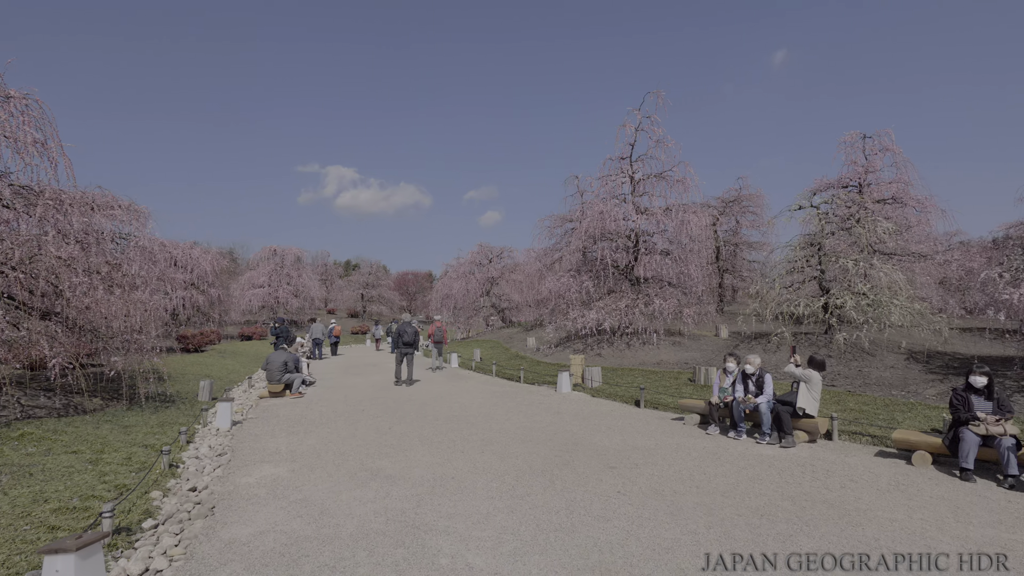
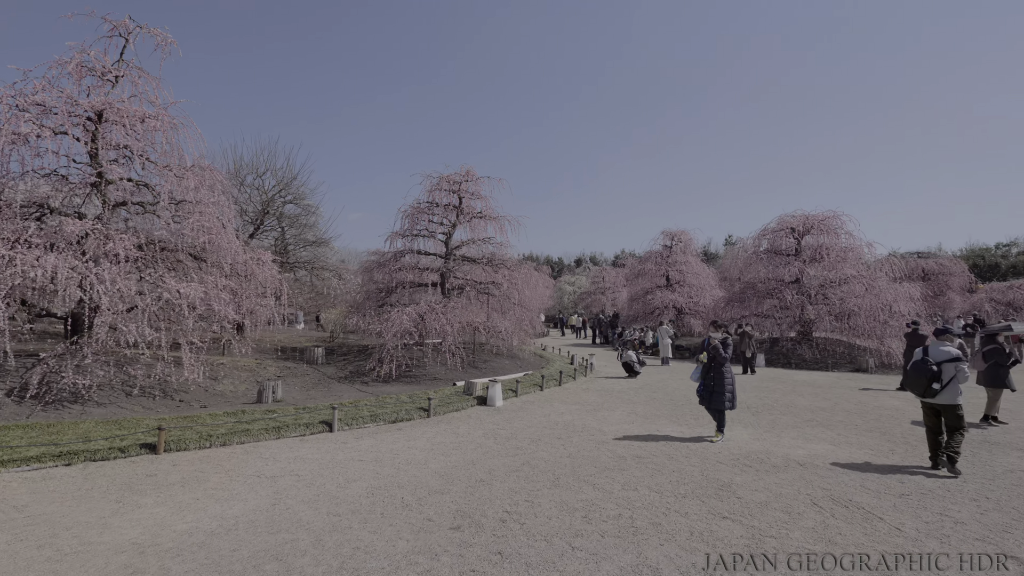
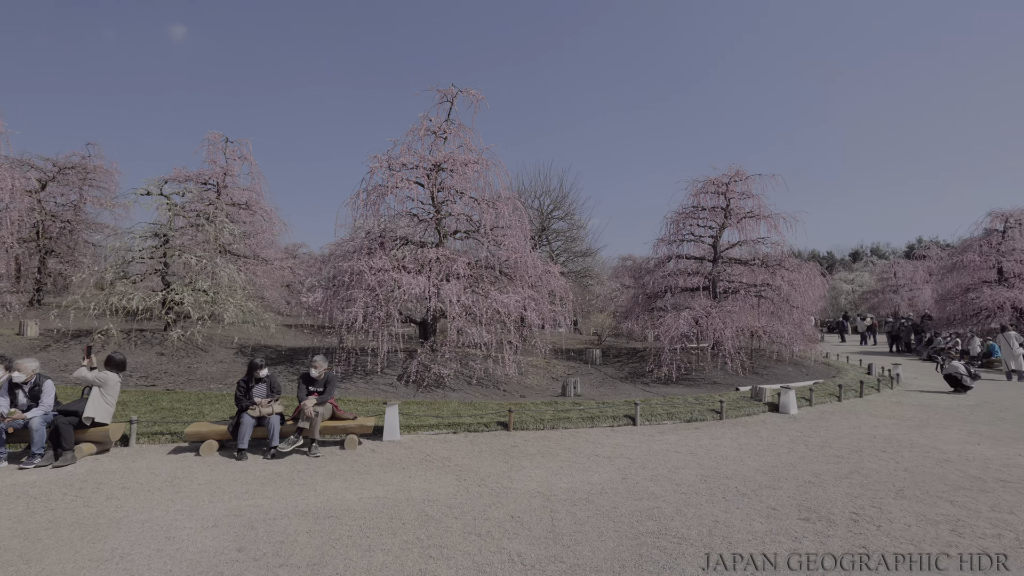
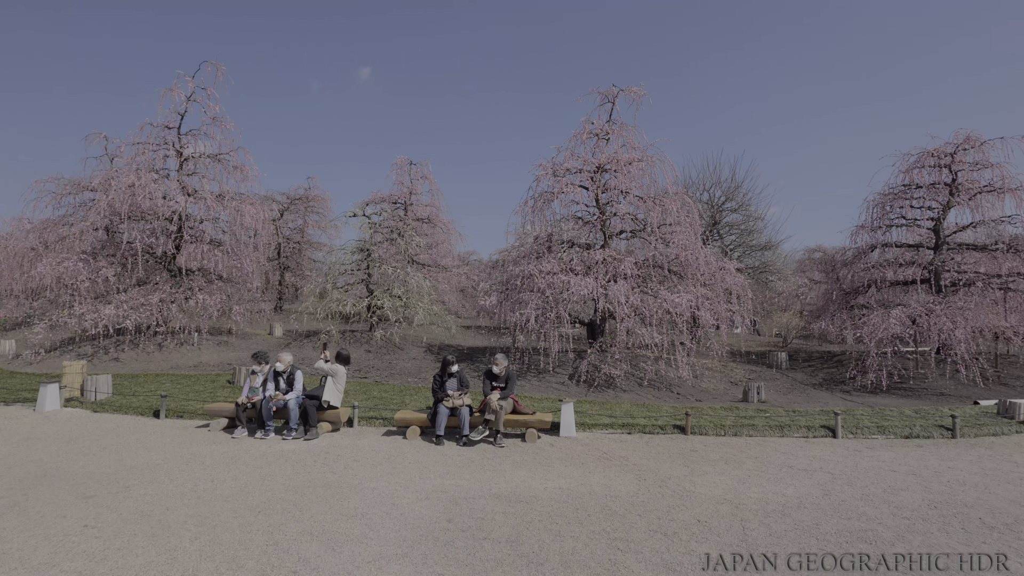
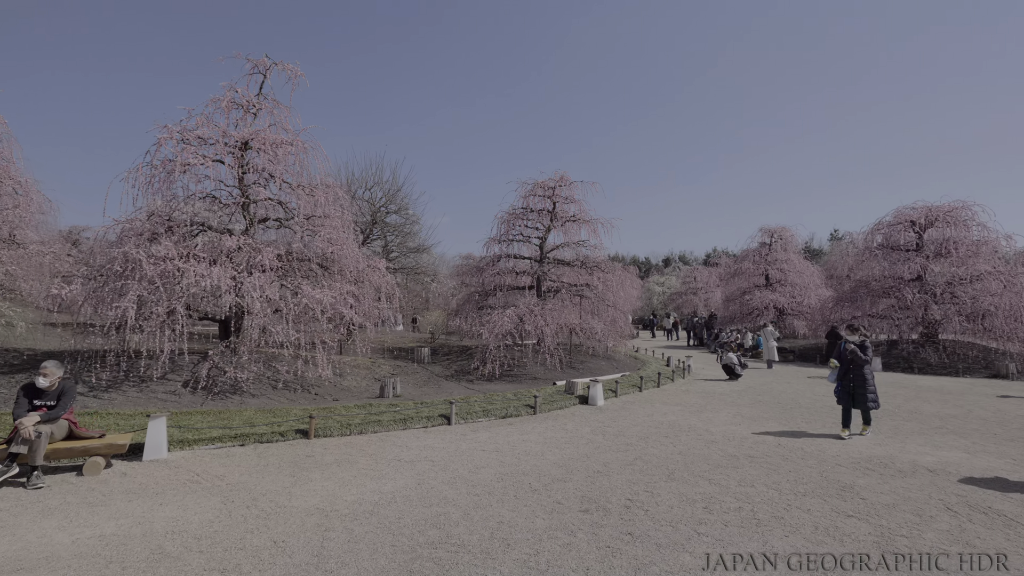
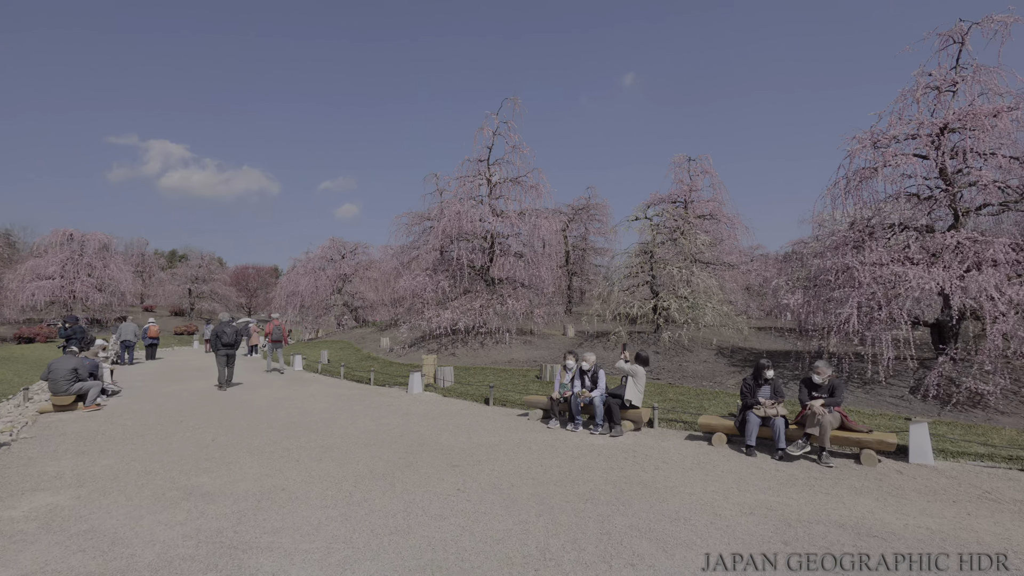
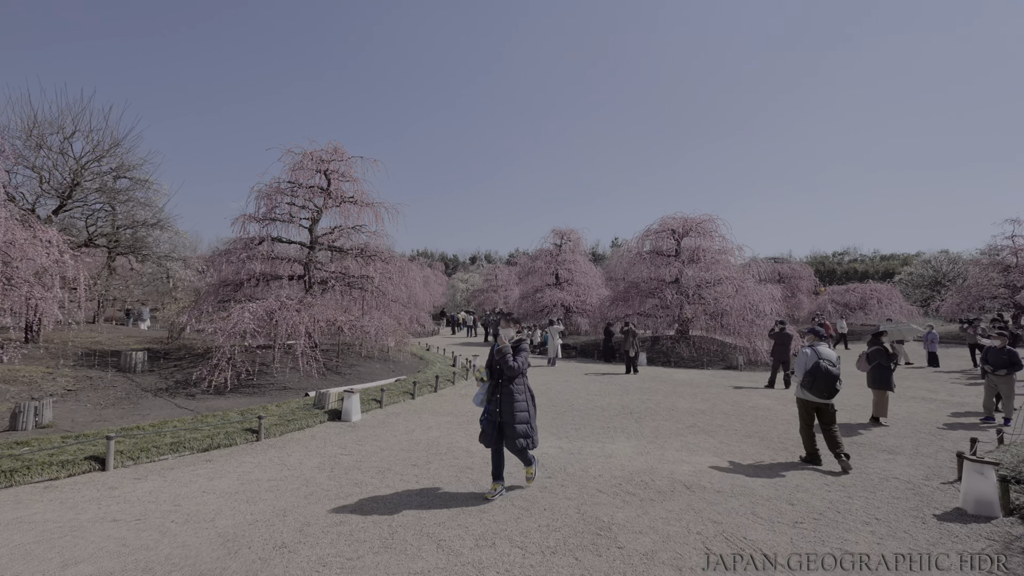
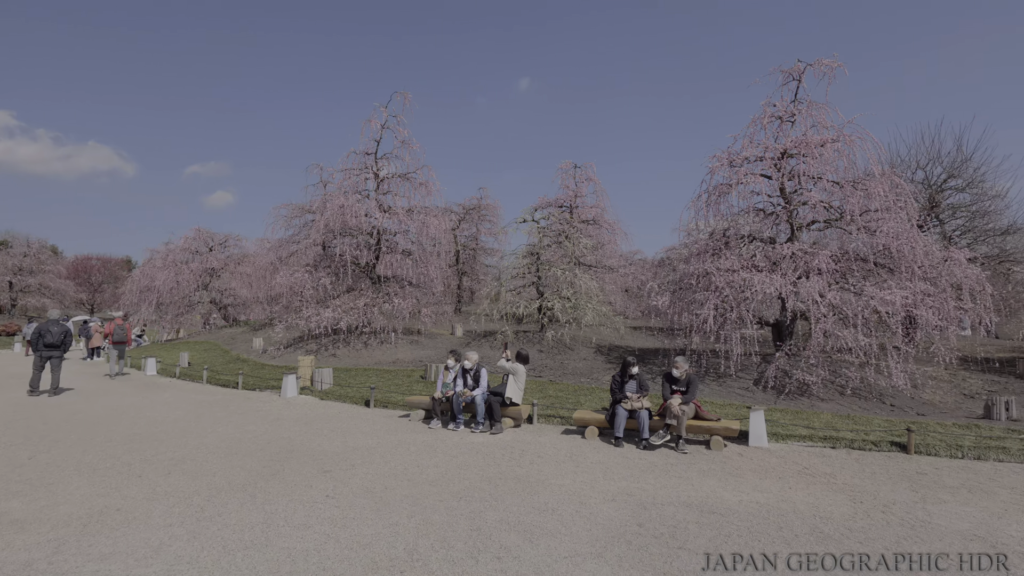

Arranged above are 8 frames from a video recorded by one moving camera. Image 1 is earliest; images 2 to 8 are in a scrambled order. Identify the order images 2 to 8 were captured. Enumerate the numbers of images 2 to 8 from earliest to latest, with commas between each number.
6, 8, 4, 3, 5, 2, 7
